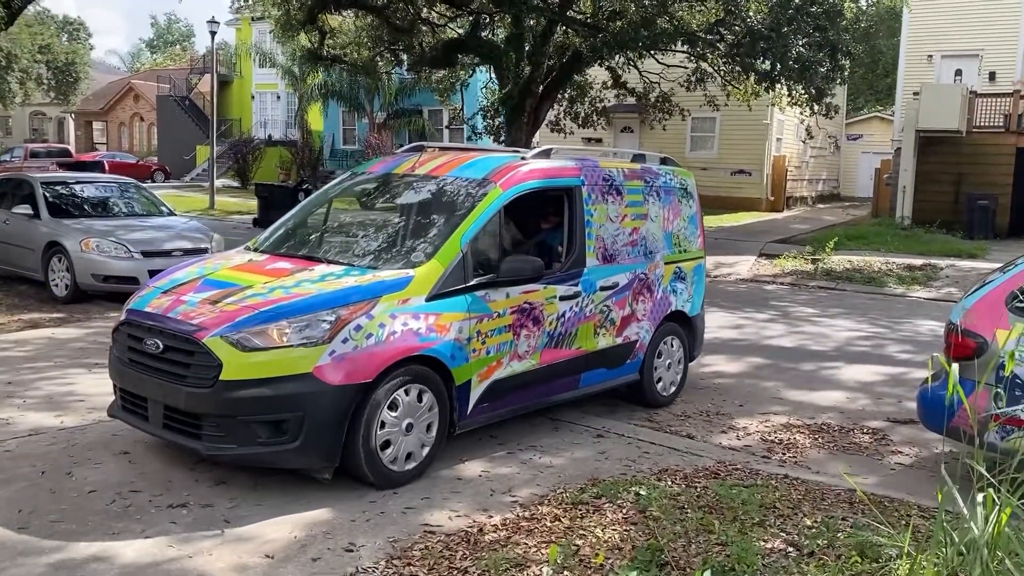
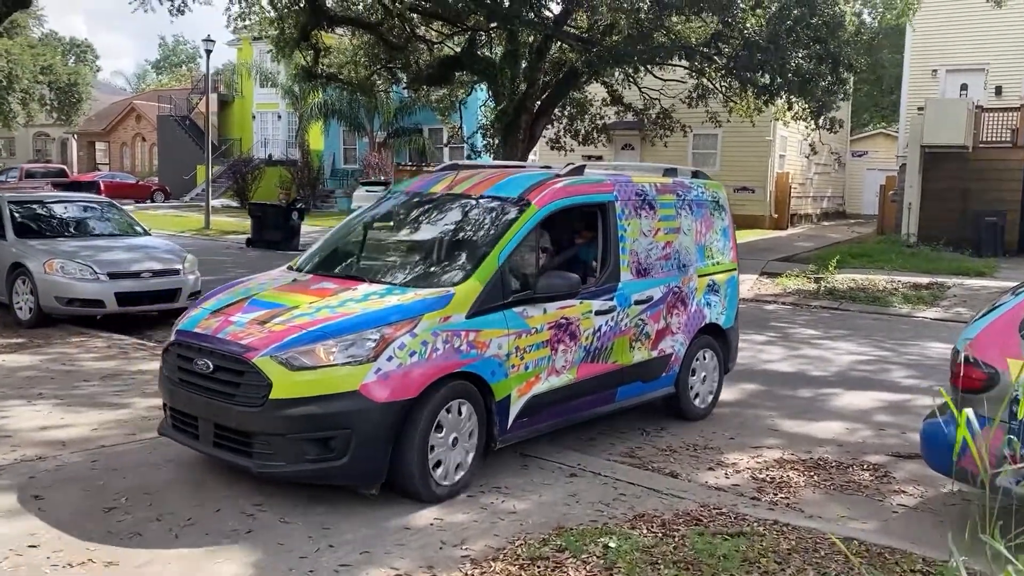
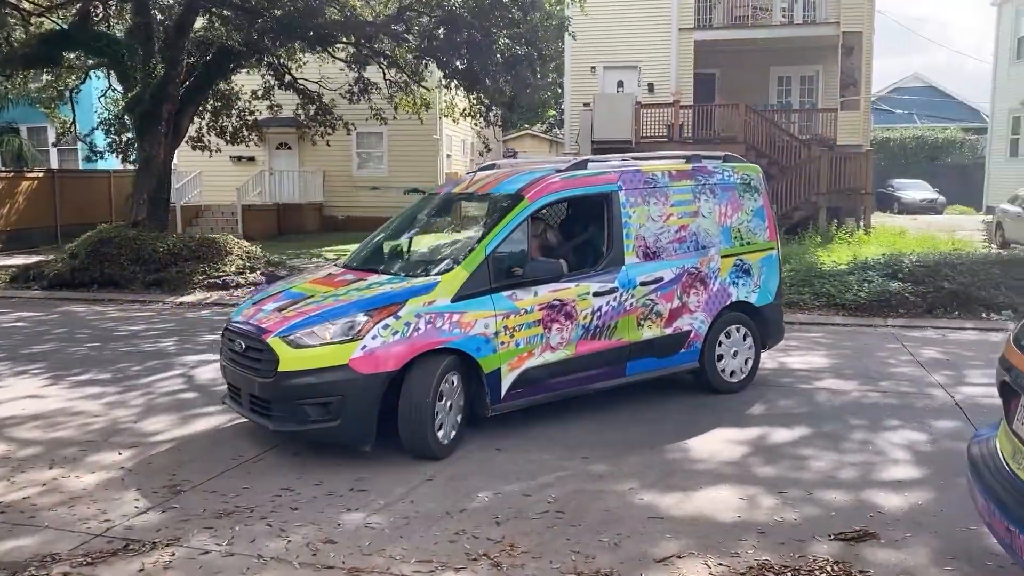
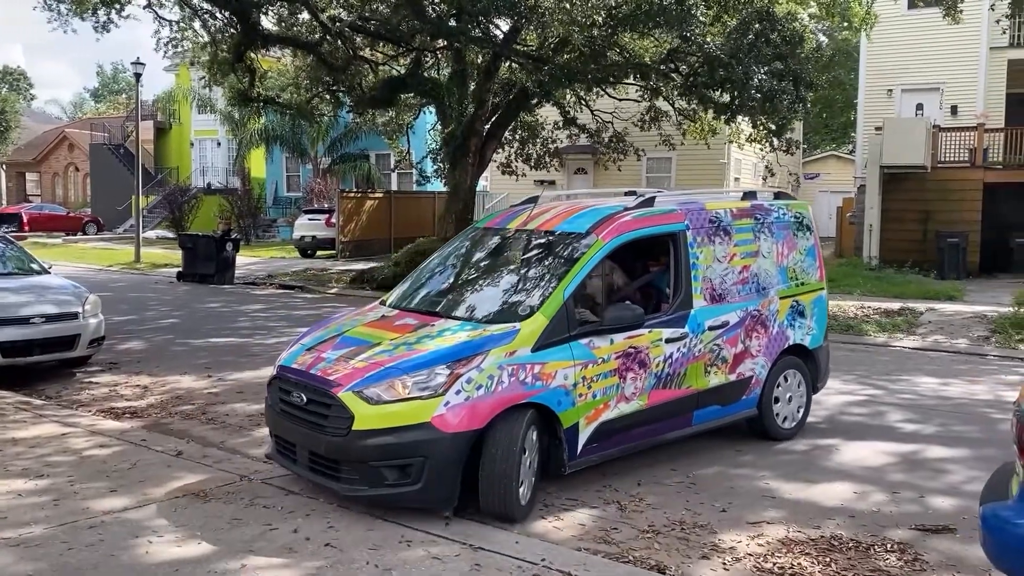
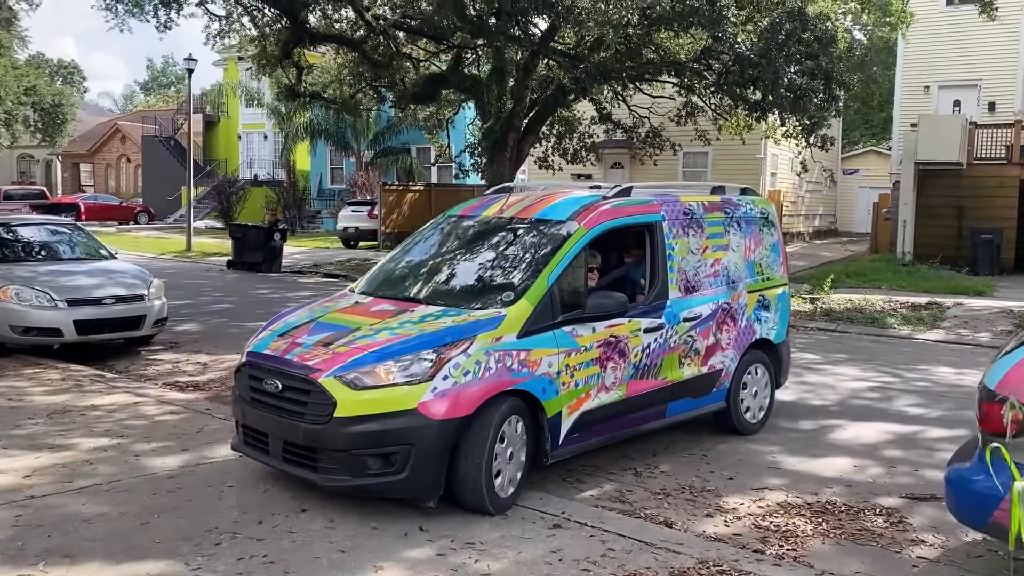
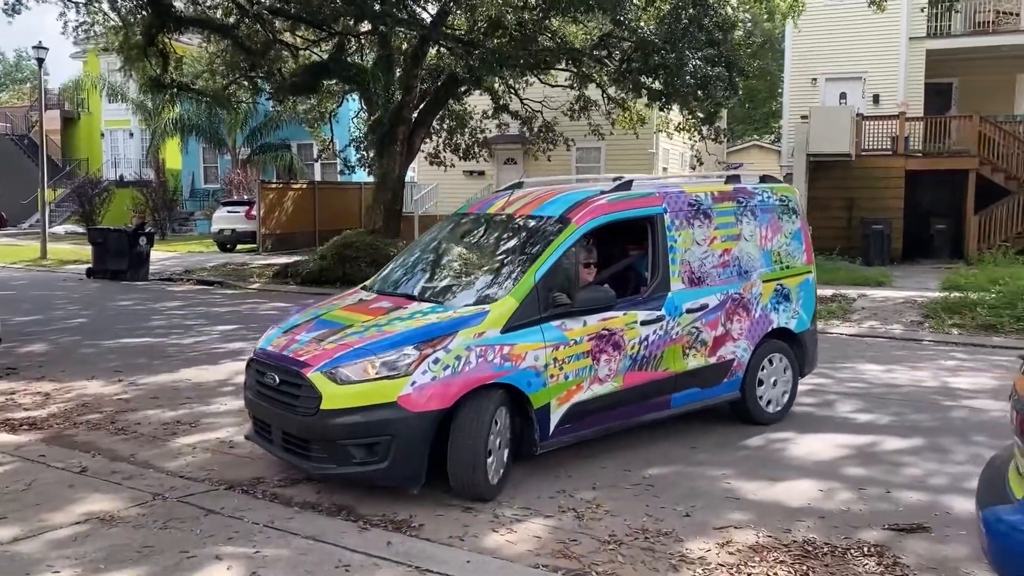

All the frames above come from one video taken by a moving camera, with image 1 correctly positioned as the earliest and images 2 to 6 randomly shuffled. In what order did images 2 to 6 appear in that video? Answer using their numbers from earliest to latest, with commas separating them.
2, 5, 4, 6, 3
